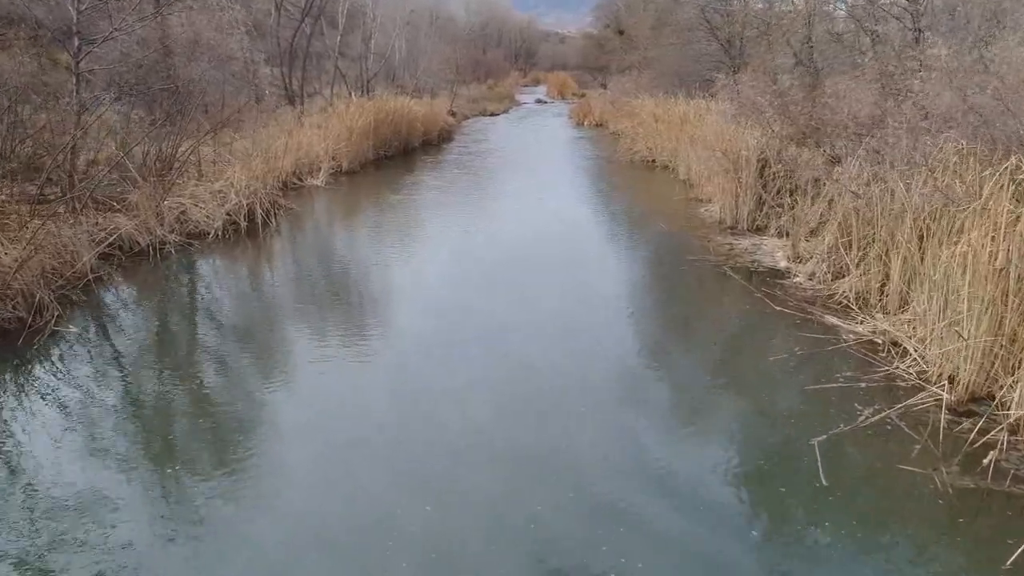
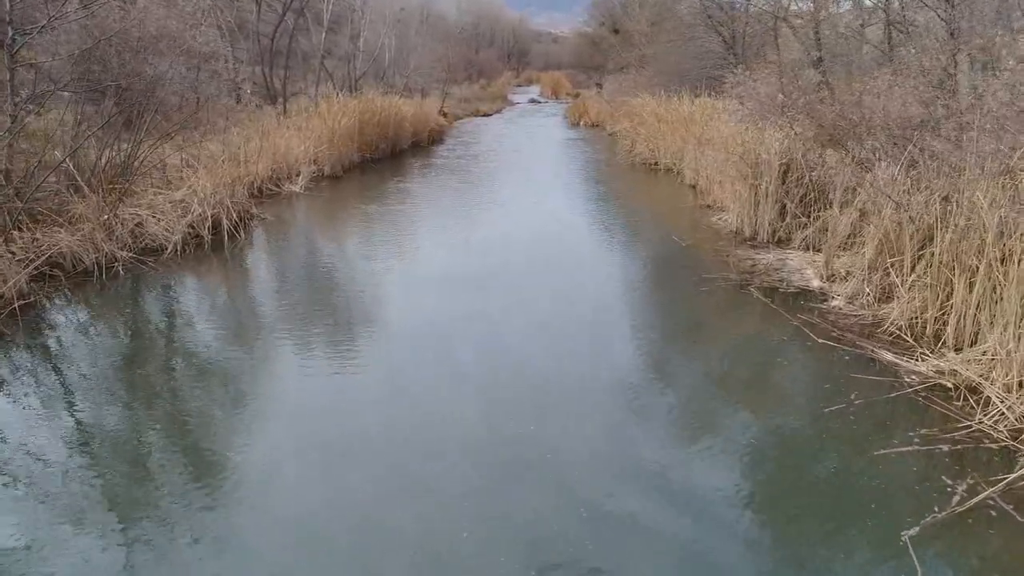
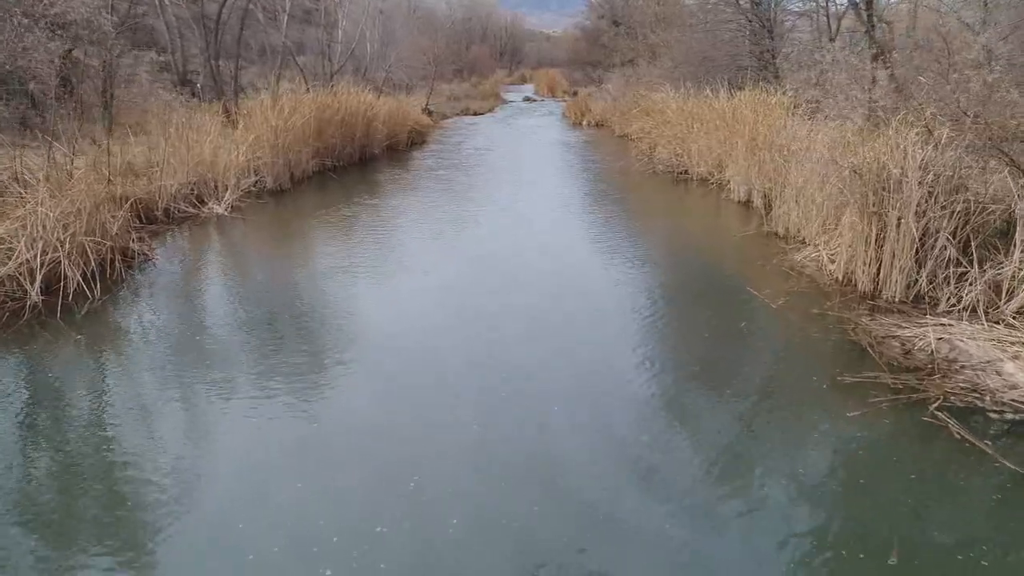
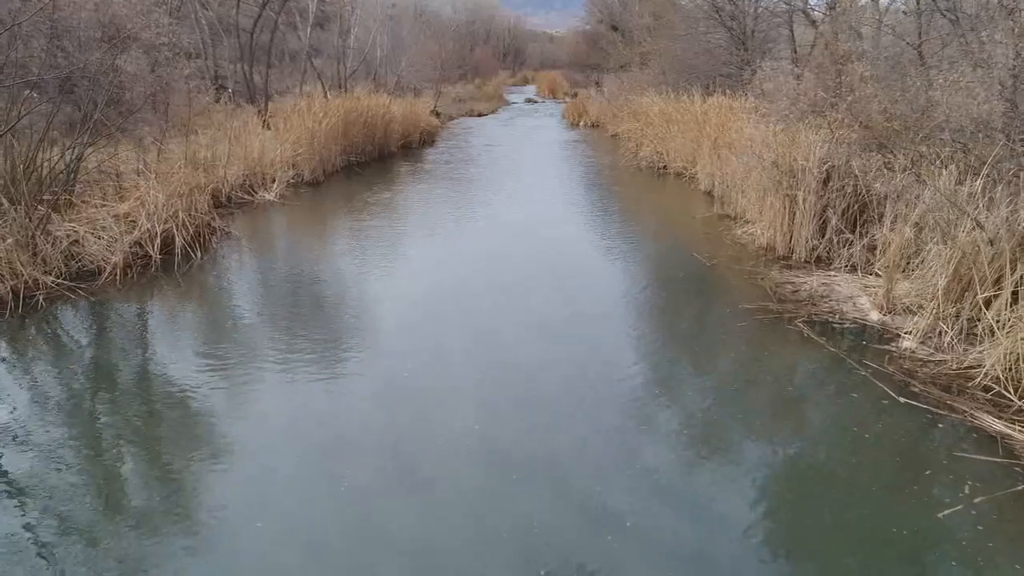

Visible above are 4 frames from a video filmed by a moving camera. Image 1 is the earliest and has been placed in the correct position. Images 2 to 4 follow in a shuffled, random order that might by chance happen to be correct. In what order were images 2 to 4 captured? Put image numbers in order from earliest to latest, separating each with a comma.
2, 4, 3
